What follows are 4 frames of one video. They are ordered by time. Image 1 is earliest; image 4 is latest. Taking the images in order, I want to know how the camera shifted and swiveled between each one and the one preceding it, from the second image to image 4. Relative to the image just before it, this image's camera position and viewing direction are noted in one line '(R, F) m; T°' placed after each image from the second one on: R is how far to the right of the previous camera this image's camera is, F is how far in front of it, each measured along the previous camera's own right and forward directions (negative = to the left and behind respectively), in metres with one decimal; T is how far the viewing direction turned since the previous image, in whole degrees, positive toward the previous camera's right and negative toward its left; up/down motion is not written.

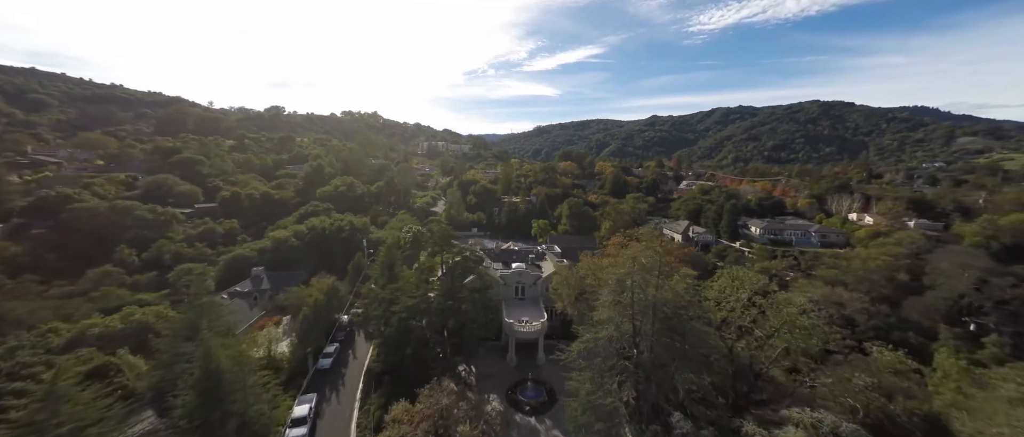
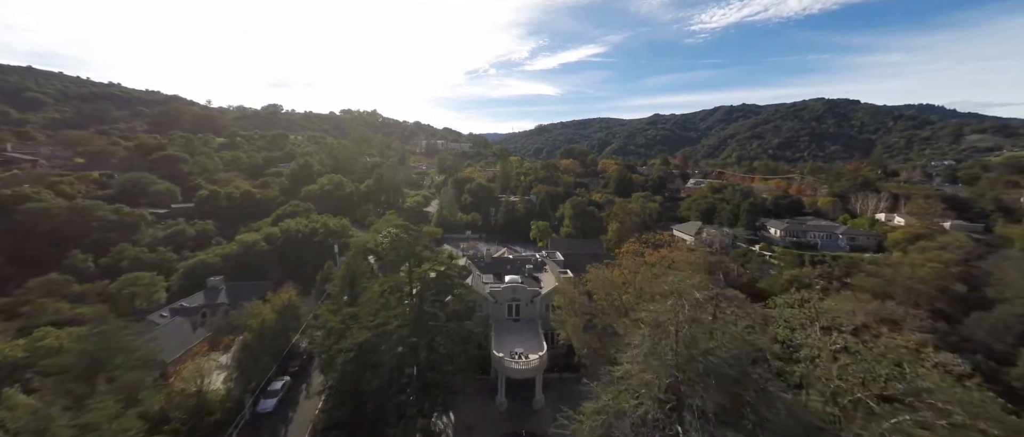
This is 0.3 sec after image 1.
(+0.6, +5.2) m; 0°
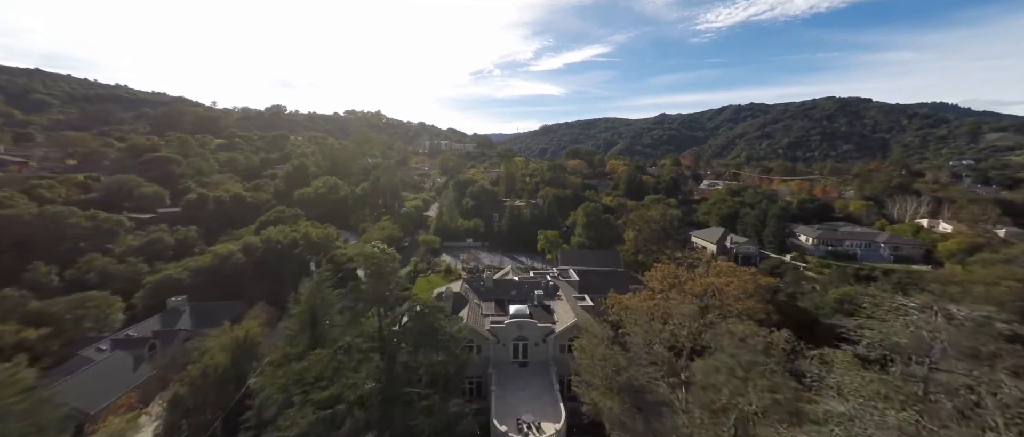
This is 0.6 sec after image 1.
(-0.1, +4.8) m; -1°
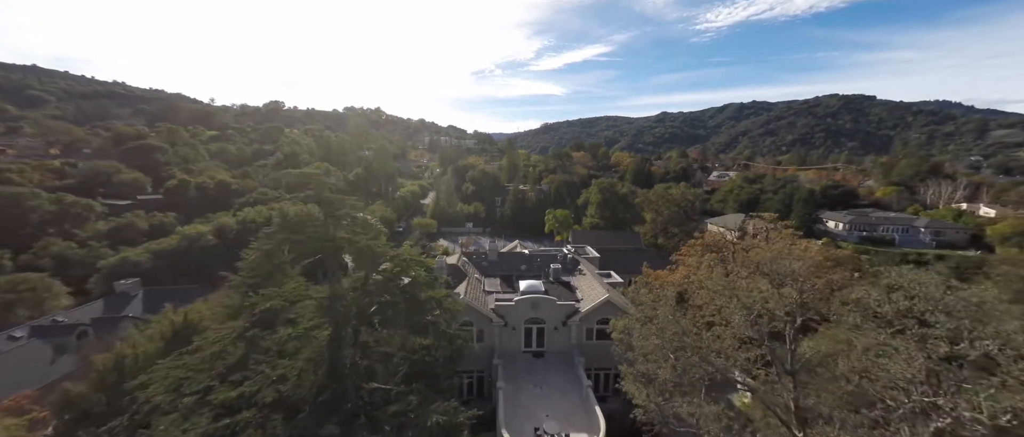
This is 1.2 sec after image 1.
(-0.5, +4.4) m; 0°
